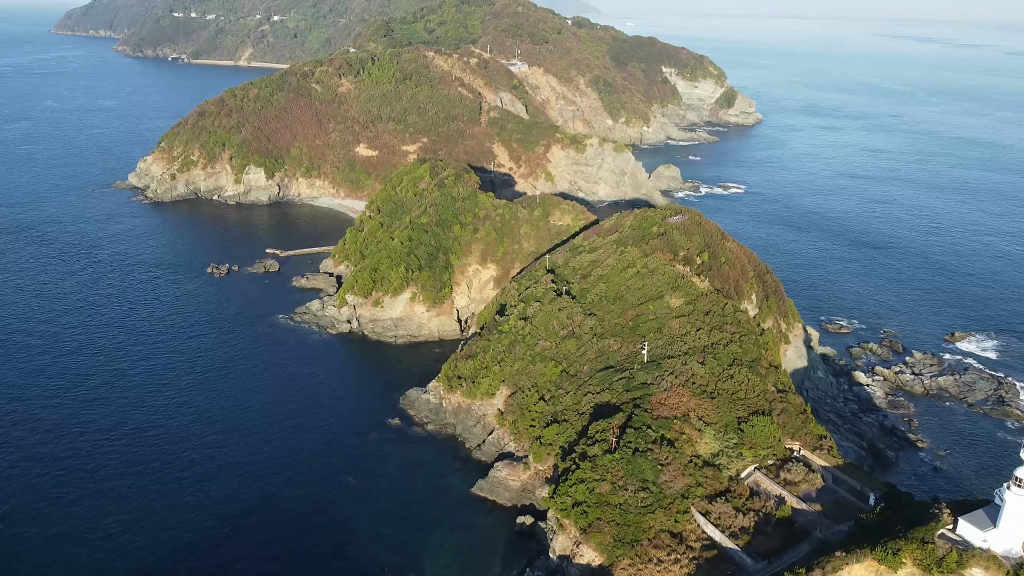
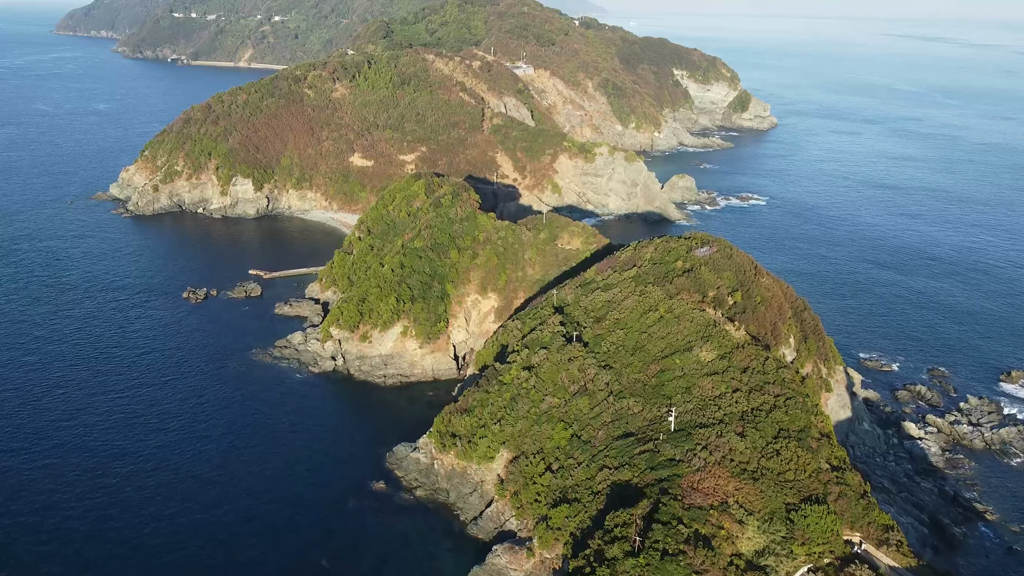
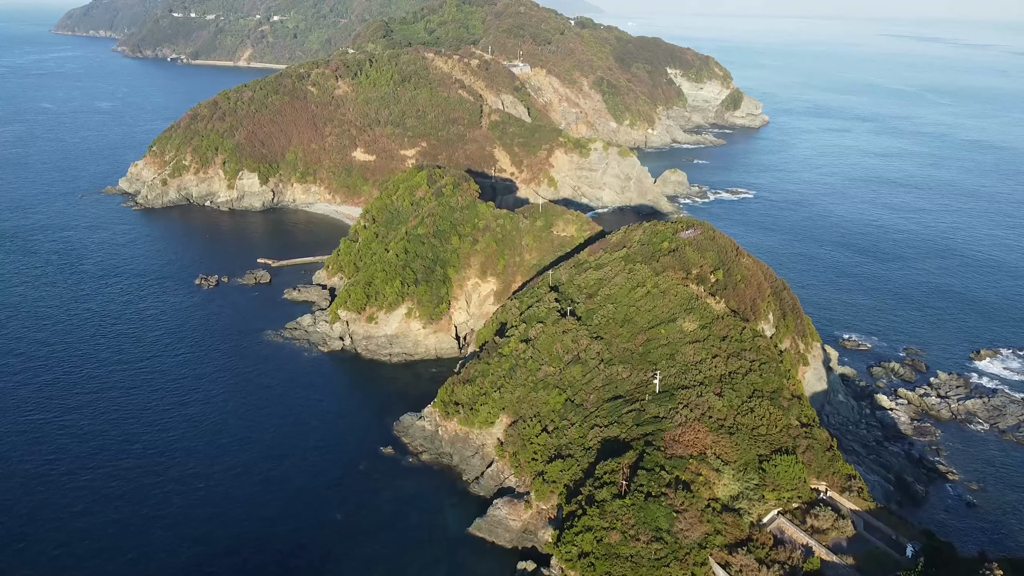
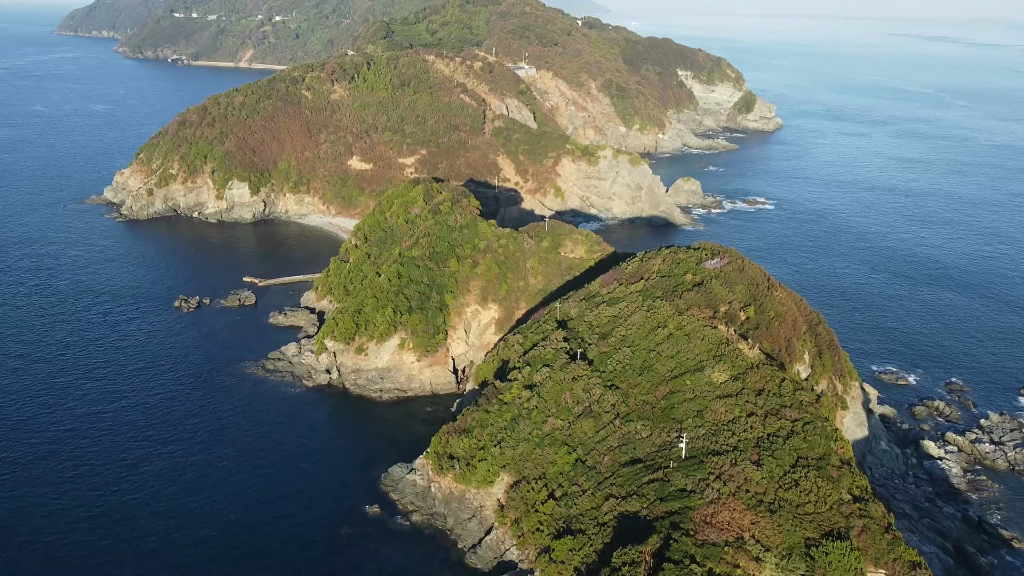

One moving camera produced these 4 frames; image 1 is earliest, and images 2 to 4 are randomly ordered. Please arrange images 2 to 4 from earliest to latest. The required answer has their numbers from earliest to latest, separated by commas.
3, 2, 4
